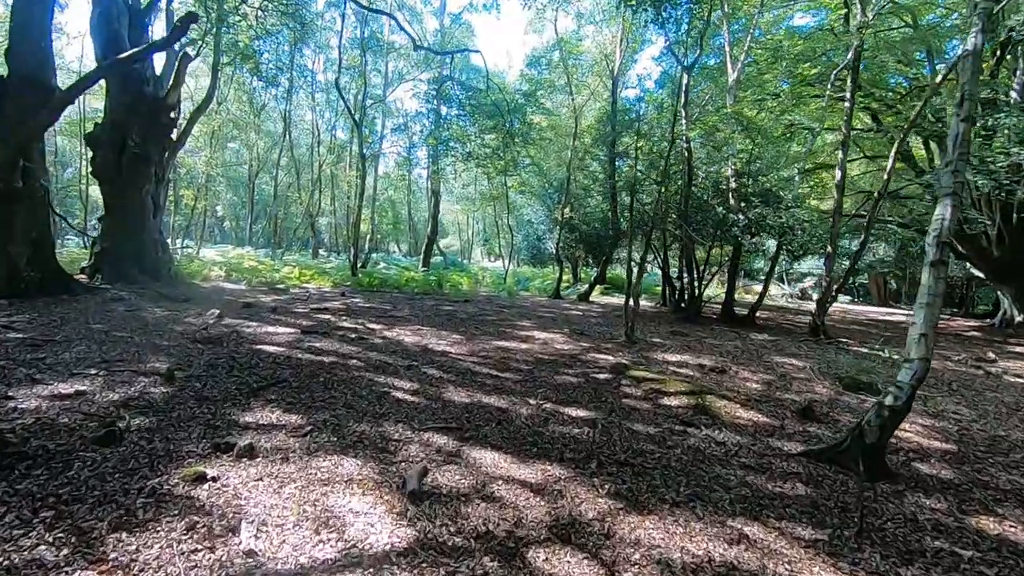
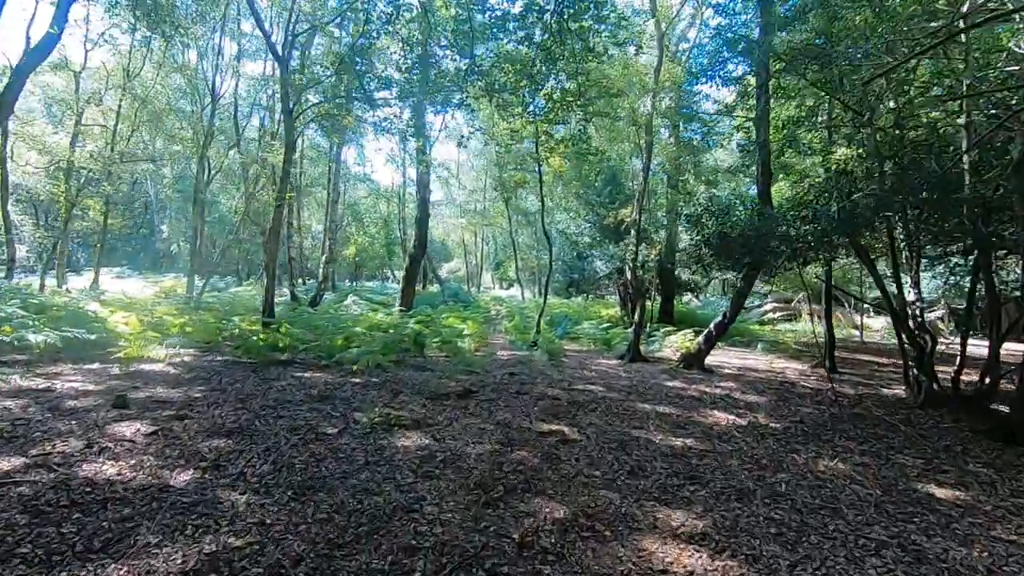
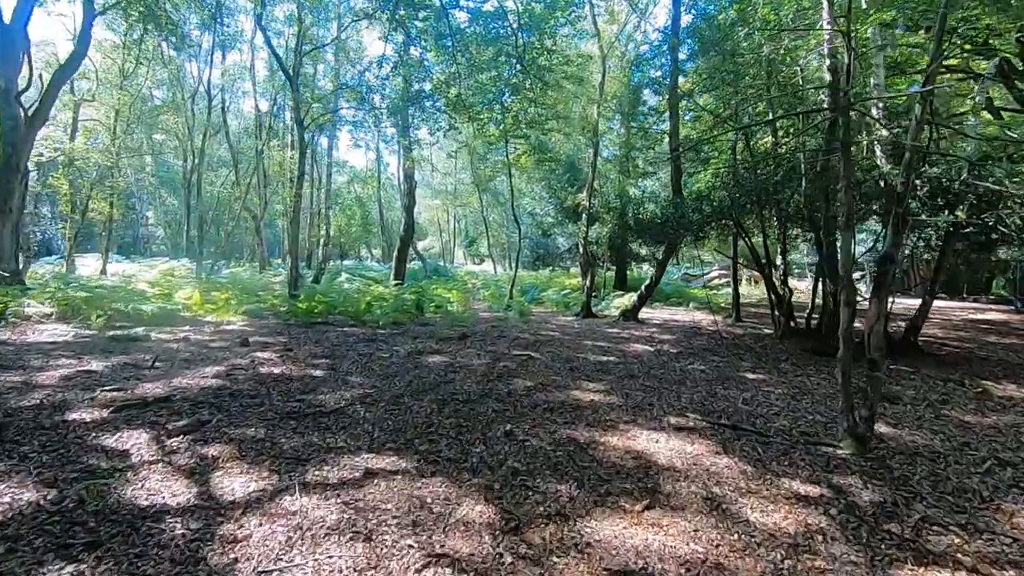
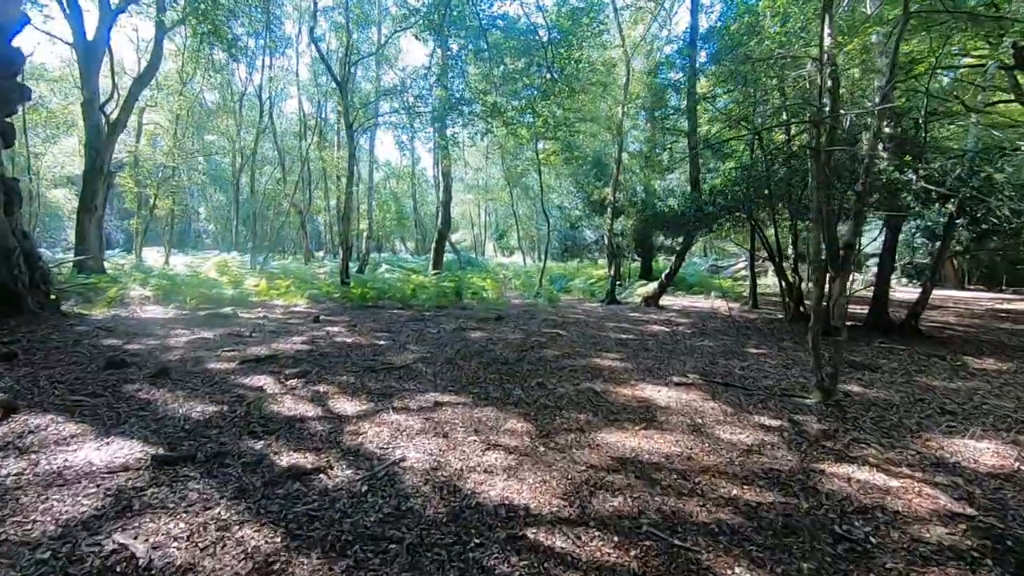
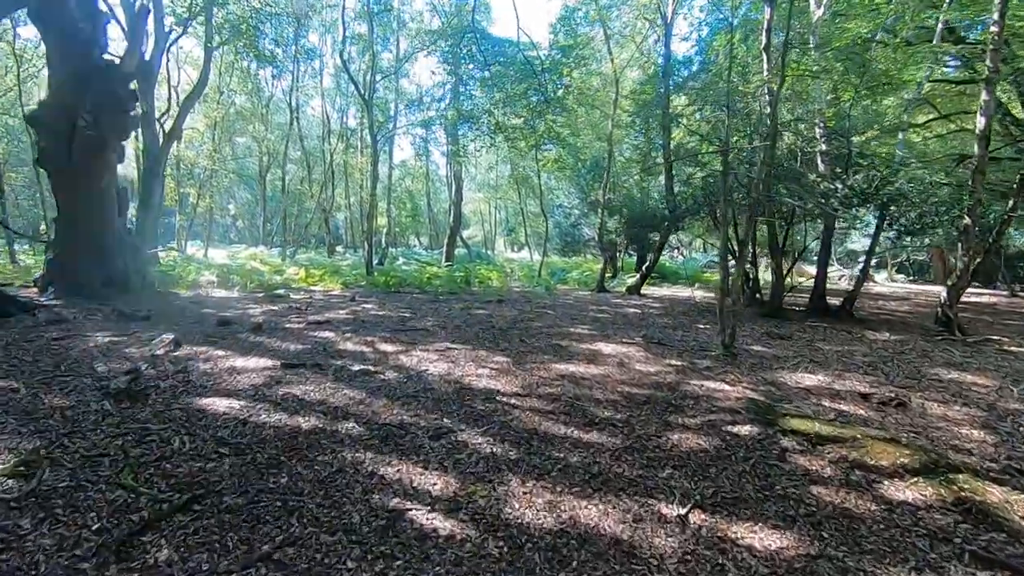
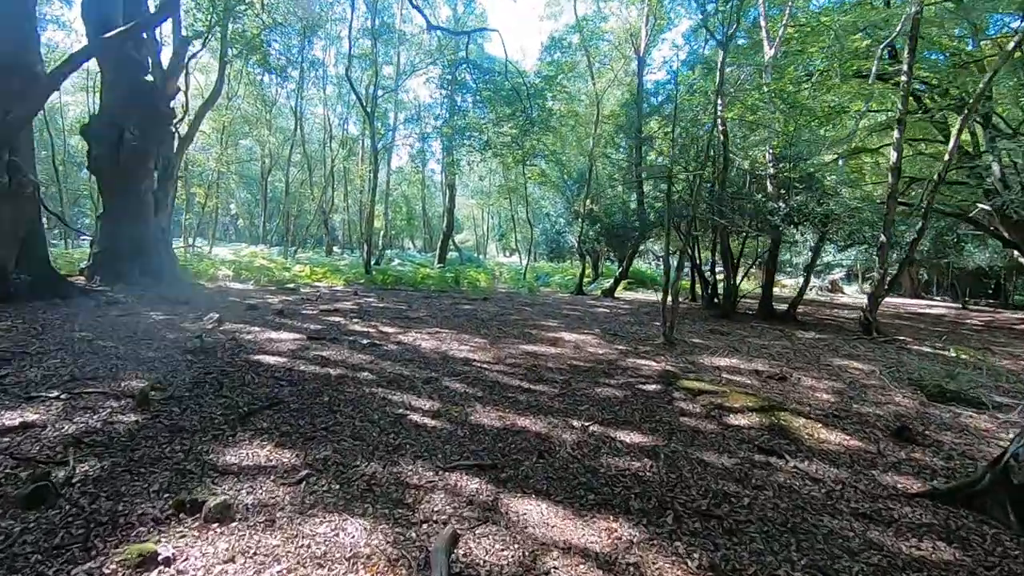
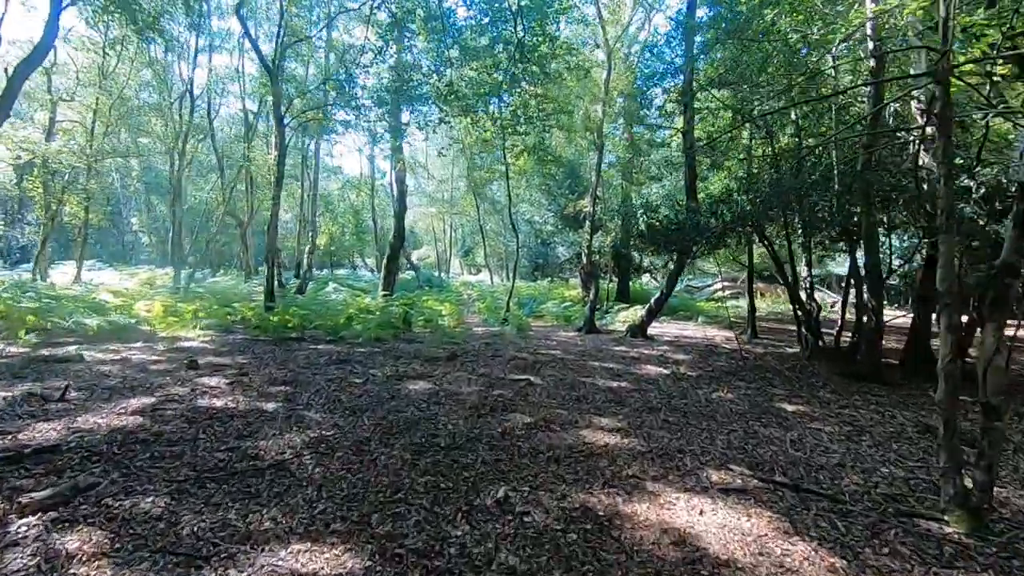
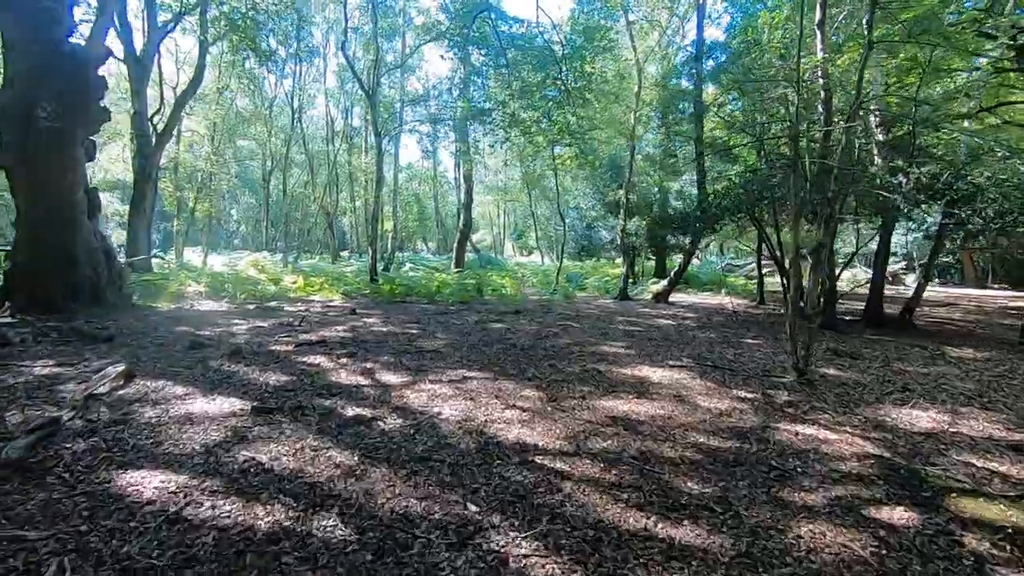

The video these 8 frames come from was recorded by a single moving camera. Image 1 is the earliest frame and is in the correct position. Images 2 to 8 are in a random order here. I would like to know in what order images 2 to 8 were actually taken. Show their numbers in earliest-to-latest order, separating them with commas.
6, 5, 8, 4, 3, 7, 2
